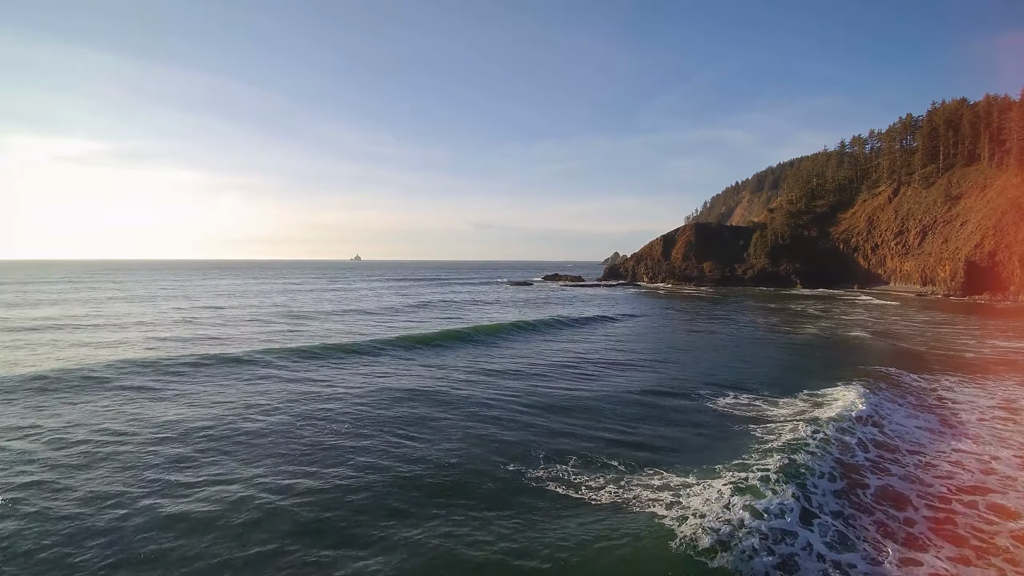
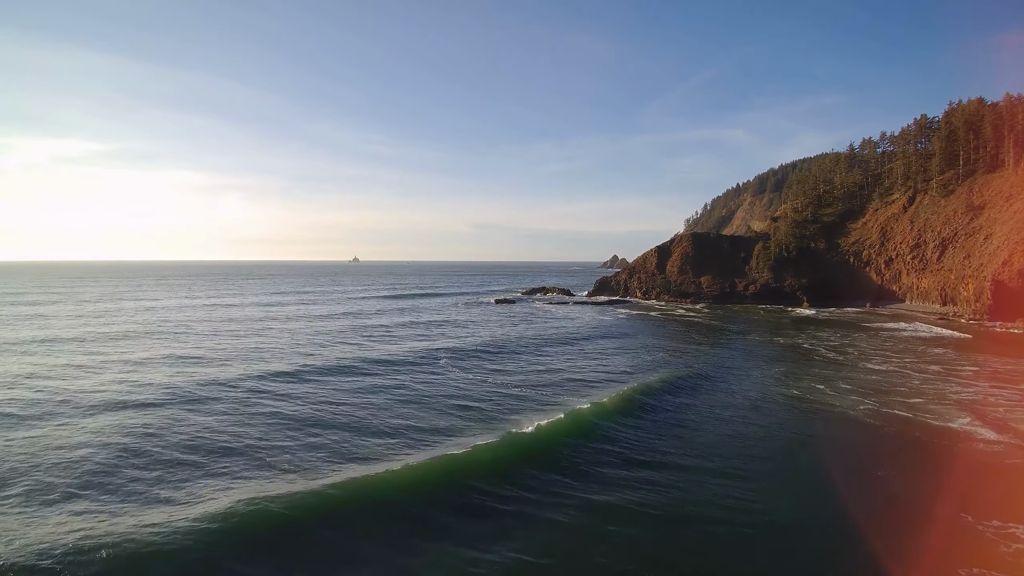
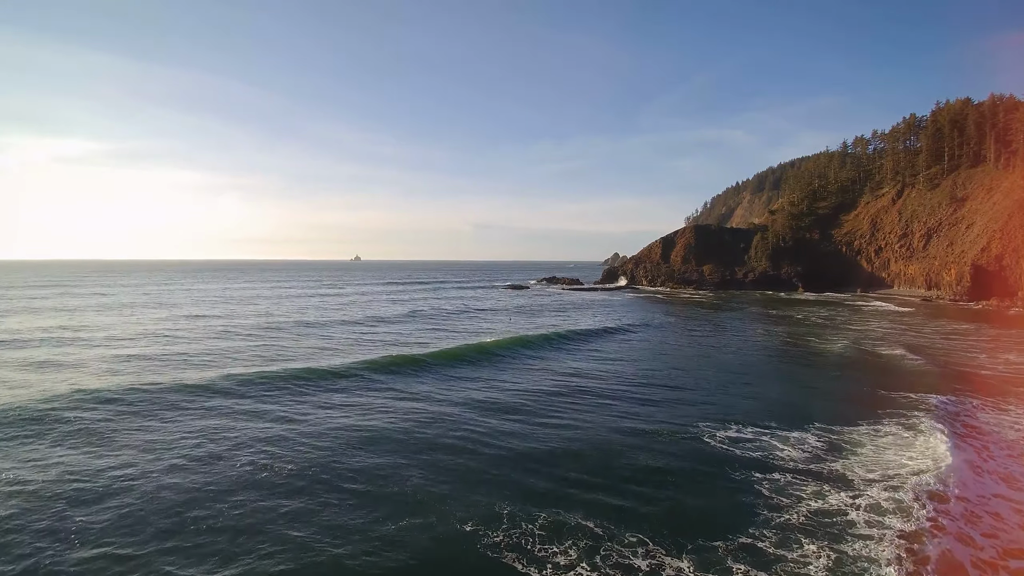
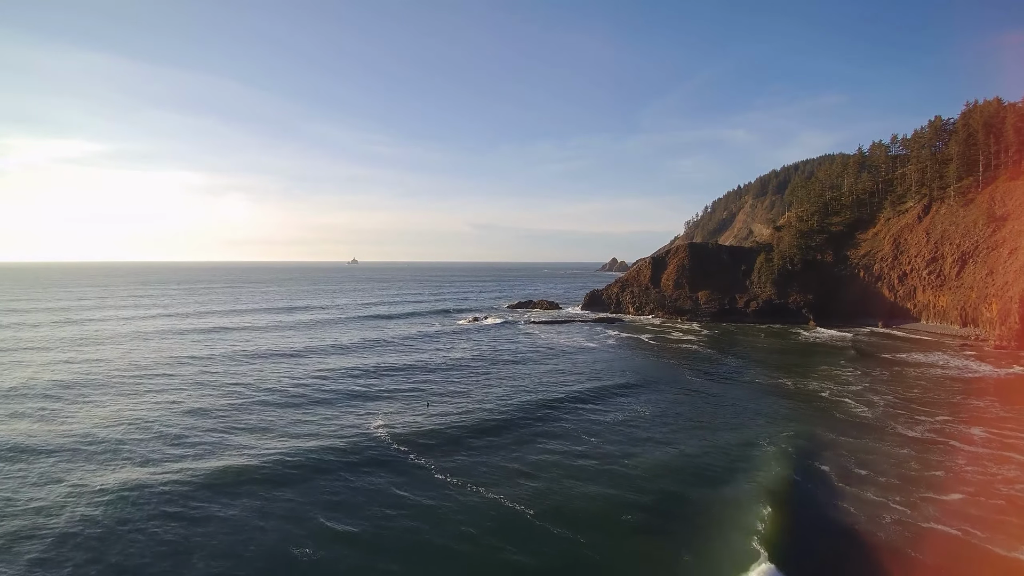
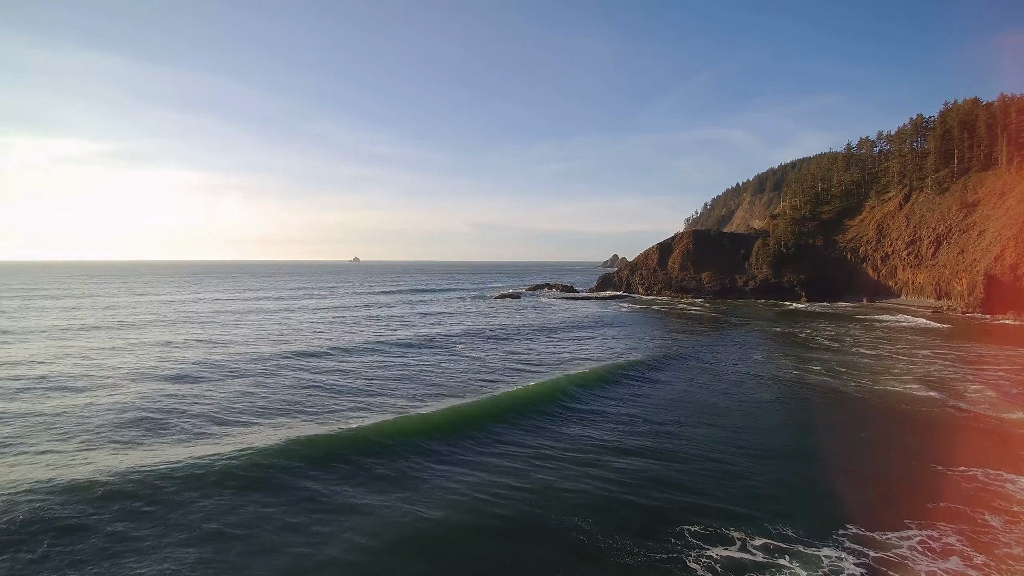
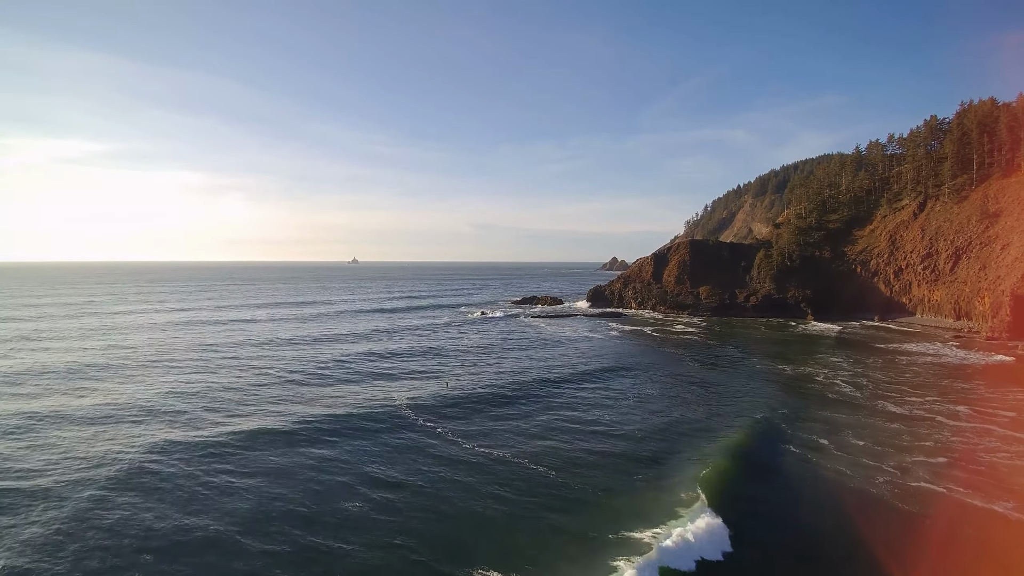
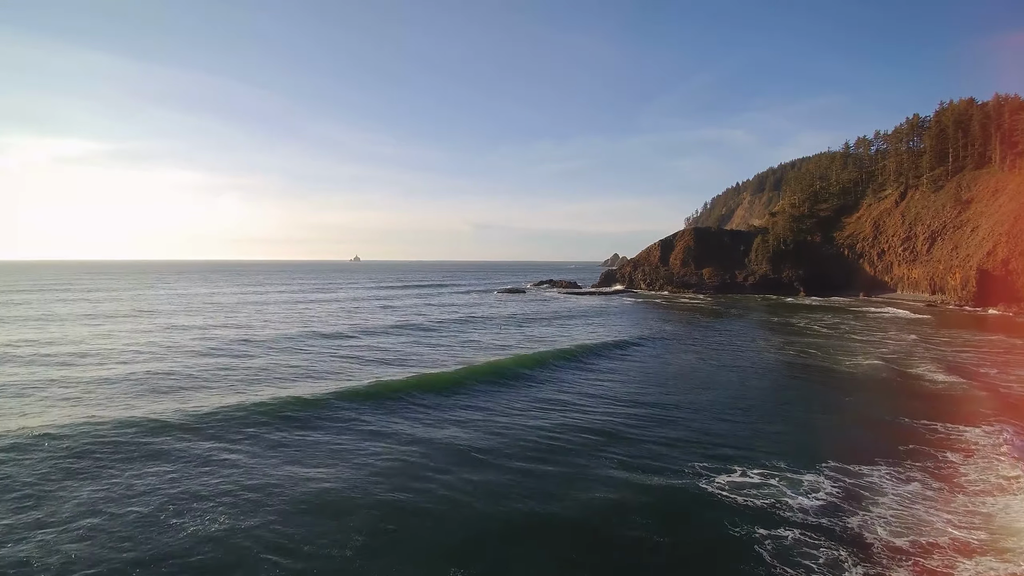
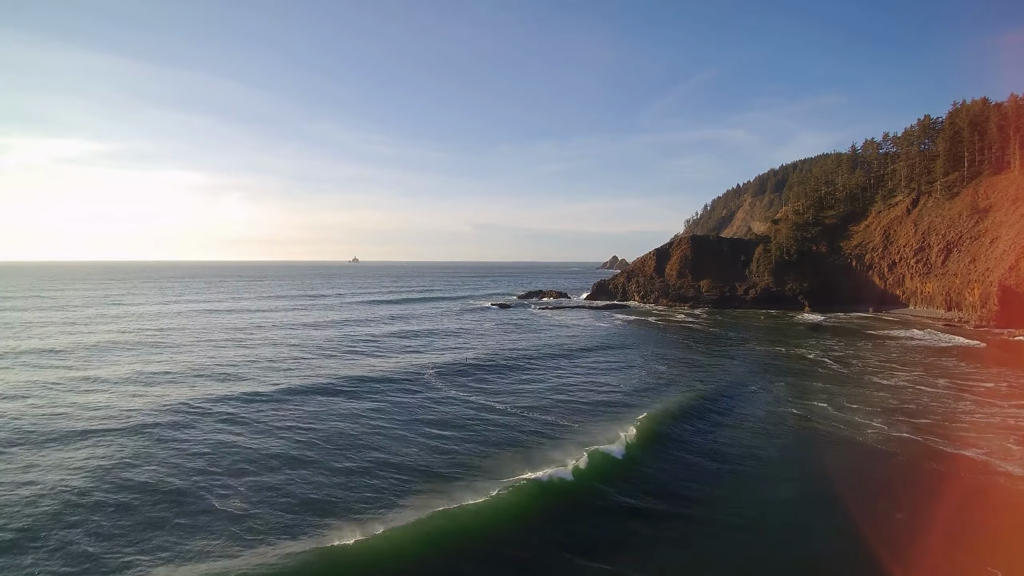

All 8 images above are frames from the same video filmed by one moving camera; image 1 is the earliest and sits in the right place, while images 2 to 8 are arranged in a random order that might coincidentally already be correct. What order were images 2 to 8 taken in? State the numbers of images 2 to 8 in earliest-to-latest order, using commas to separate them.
3, 7, 5, 2, 8, 6, 4
